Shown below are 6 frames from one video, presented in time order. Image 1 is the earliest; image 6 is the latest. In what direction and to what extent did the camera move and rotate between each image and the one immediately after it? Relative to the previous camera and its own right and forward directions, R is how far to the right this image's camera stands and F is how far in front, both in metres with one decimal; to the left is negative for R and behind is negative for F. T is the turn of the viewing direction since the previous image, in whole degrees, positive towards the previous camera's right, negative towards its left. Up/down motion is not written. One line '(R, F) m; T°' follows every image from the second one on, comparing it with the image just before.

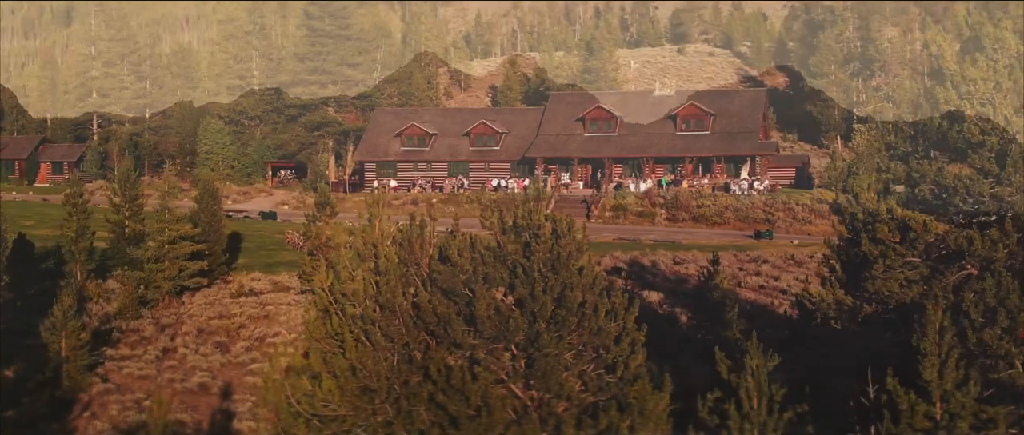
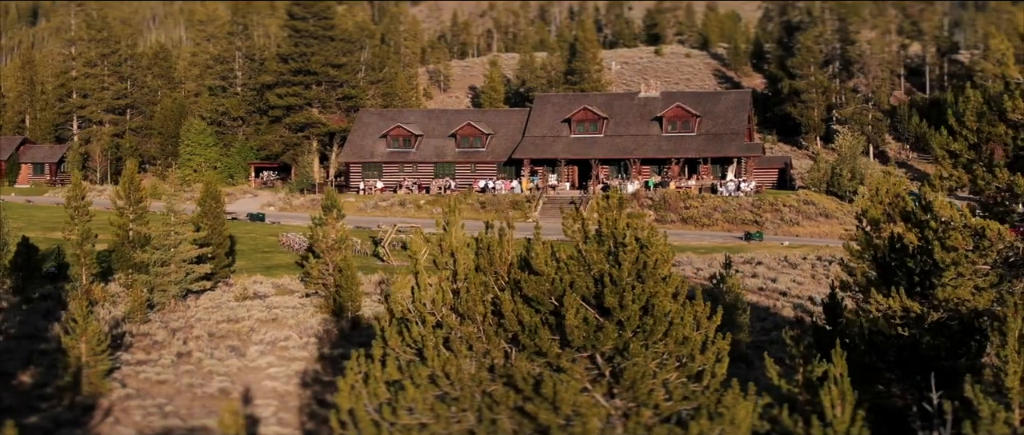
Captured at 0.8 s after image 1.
(-0.6, 0.0) m; +1°
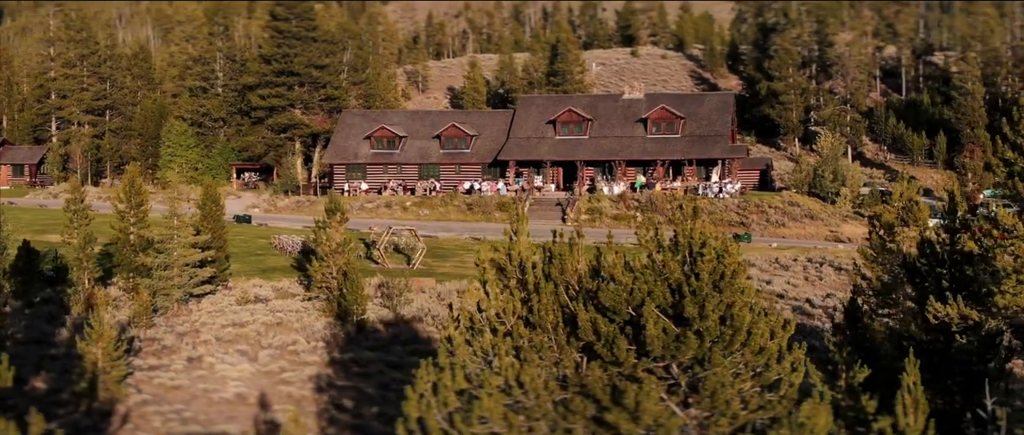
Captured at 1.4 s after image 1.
(-0.5, 0.0) m; +1°
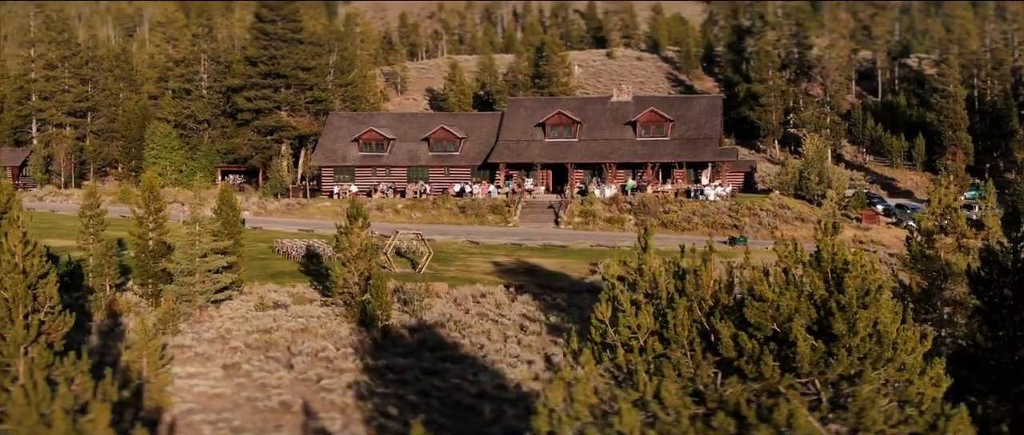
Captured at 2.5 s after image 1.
(-0.9, 0.0) m; +1°
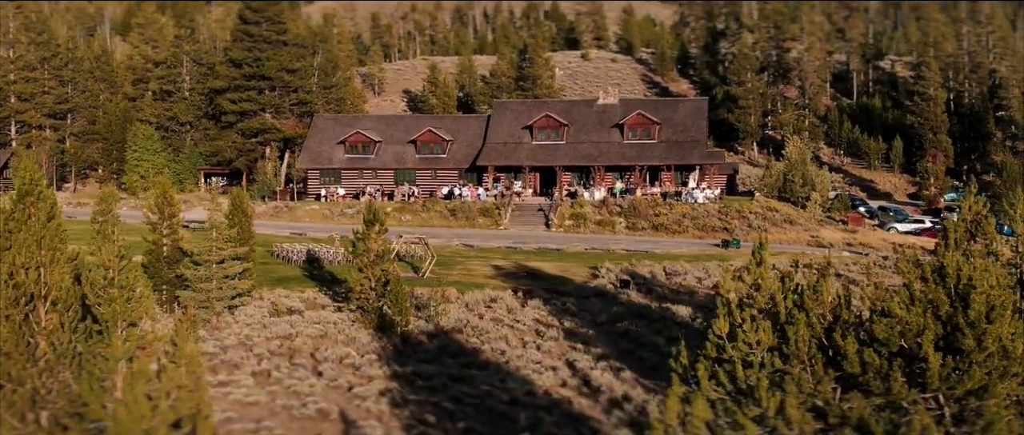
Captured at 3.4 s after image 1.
(-0.8, 0.0) m; +1°
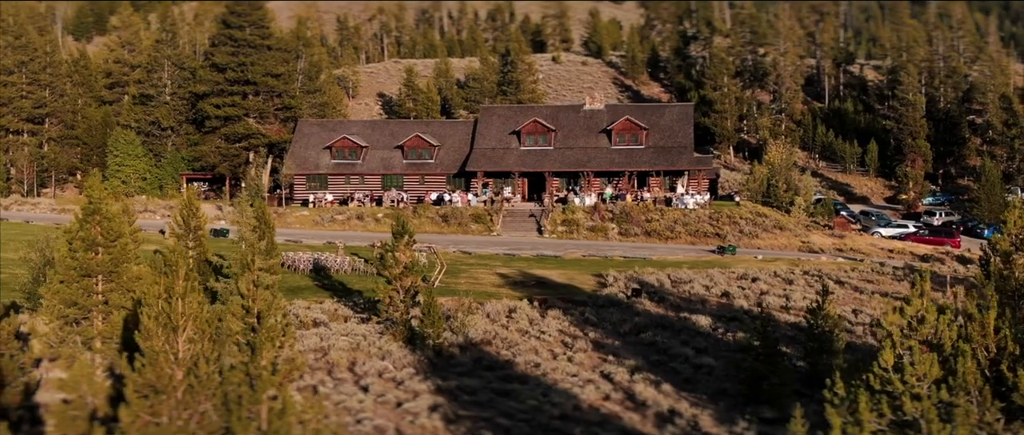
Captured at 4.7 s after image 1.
(-1.1, 0.0) m; +1°
